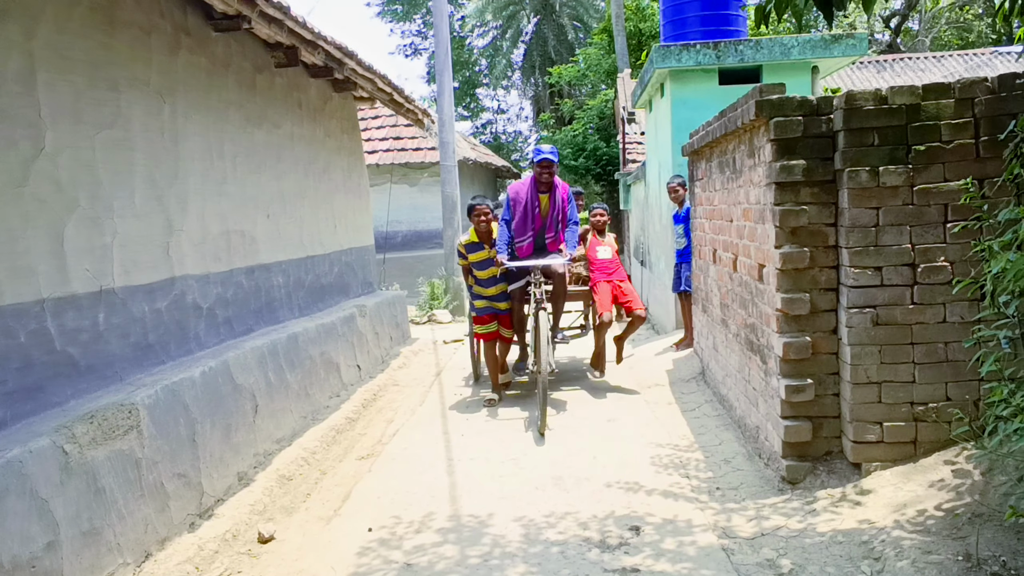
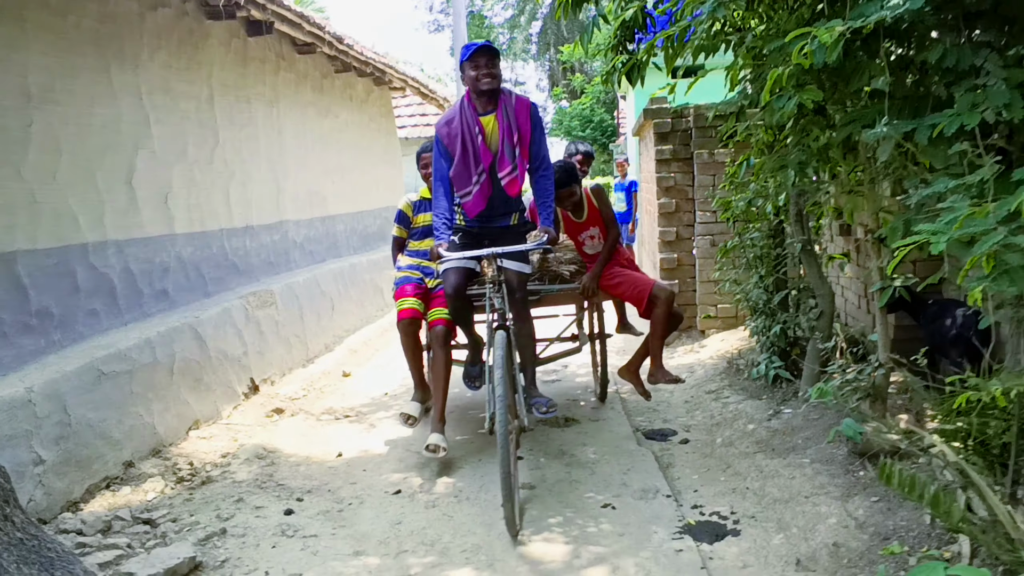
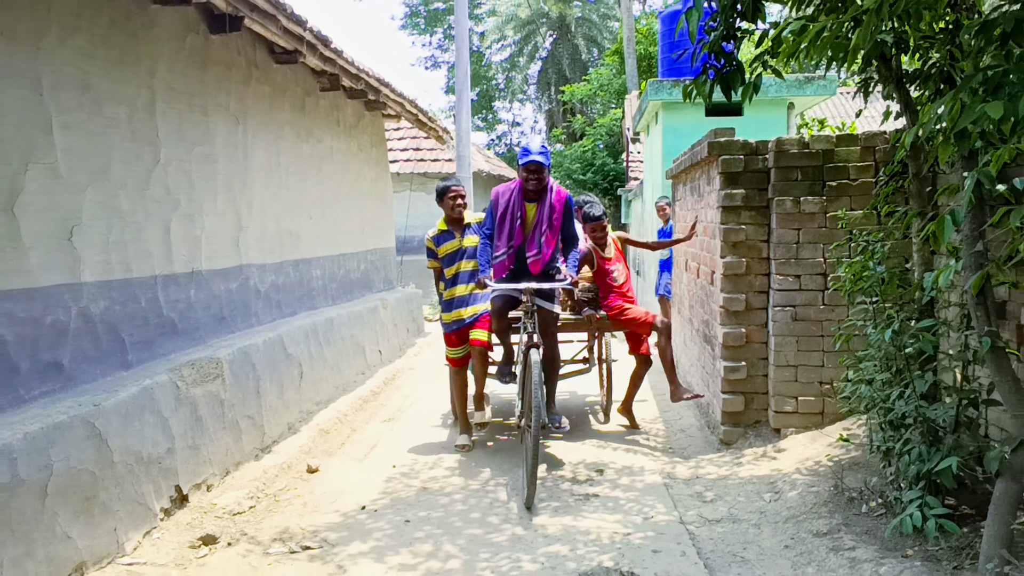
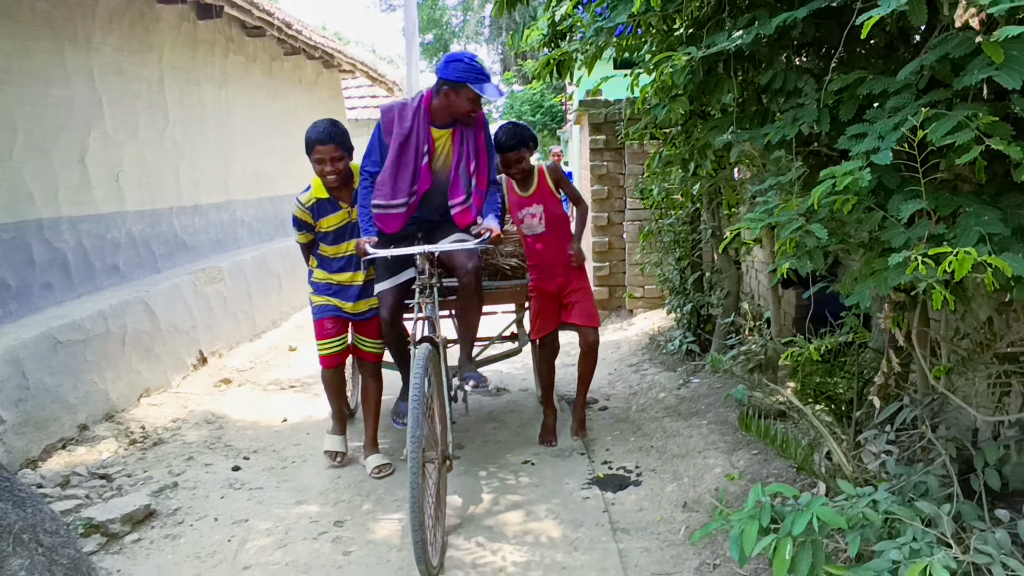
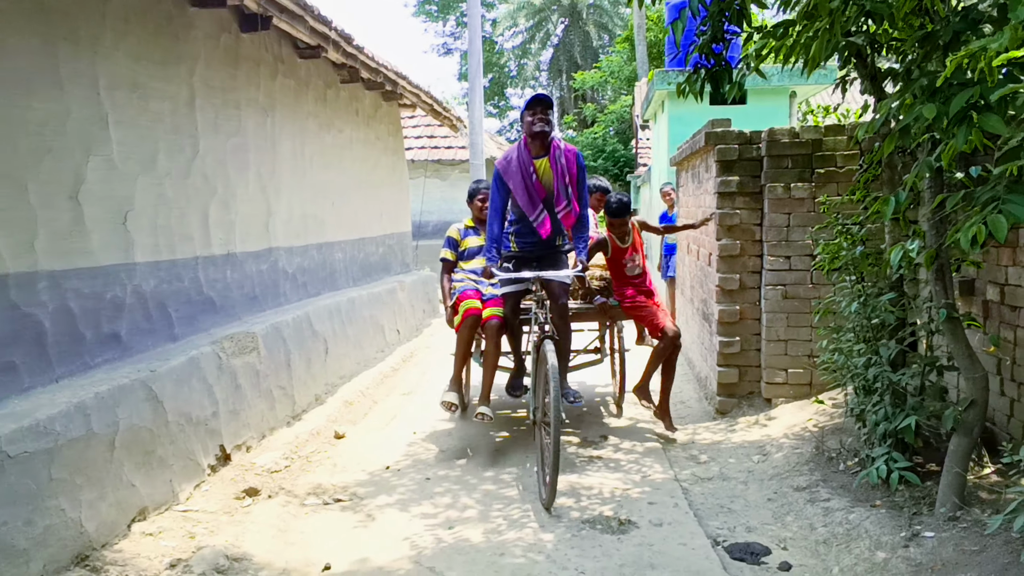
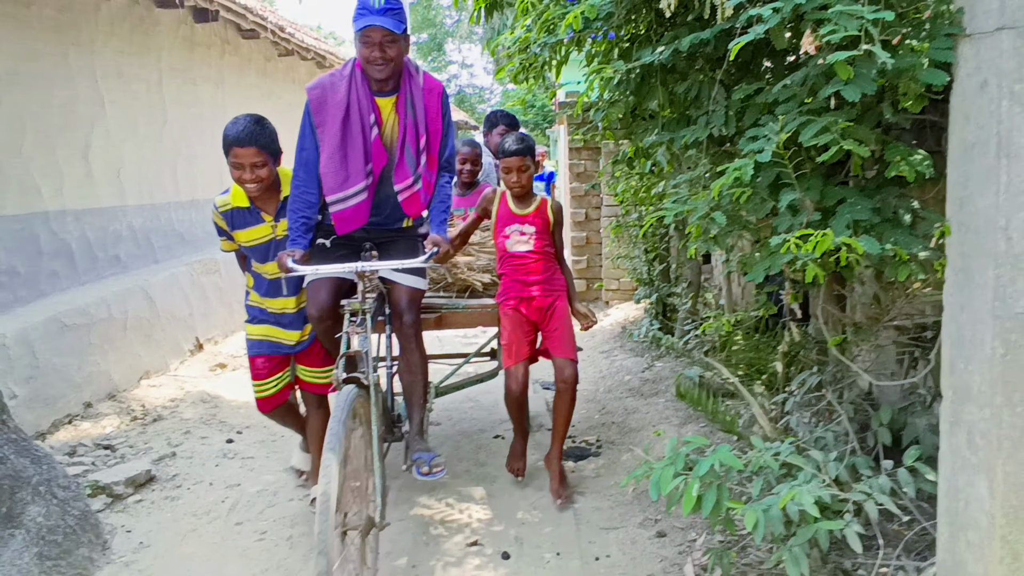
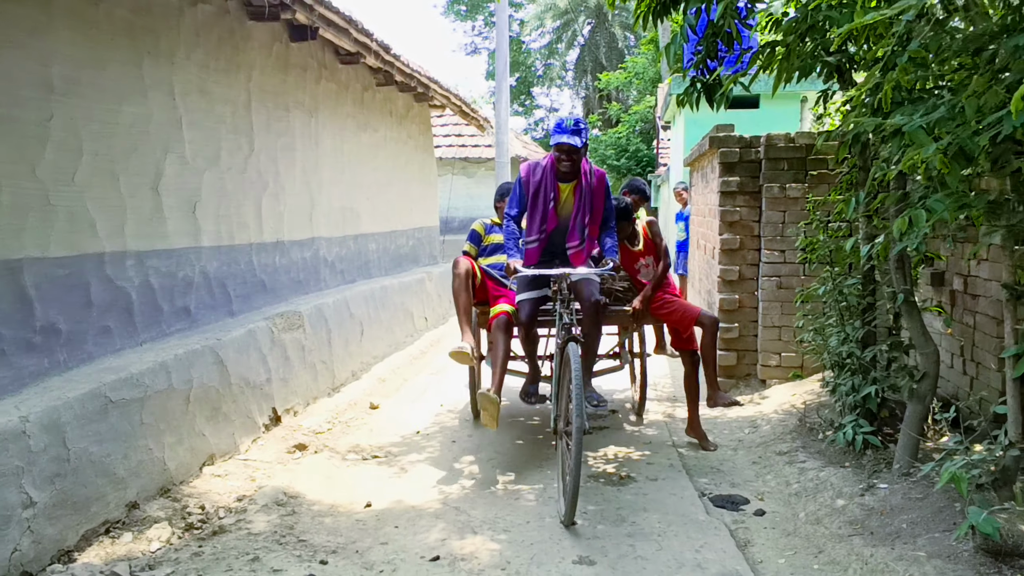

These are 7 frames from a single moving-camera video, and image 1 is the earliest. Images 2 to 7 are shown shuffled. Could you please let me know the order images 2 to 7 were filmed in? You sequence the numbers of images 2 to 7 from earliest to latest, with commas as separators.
3, 5, 7, 2, 4, 6
